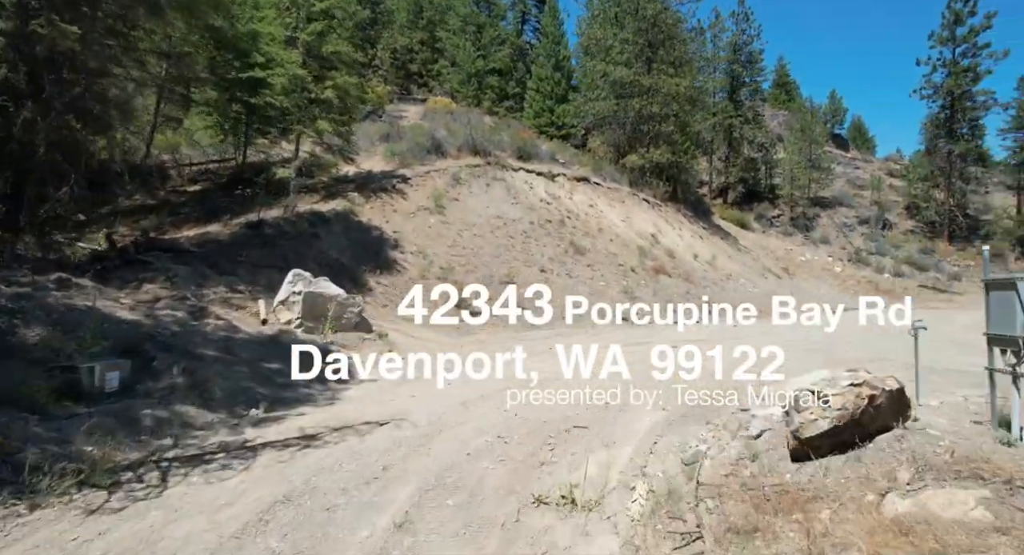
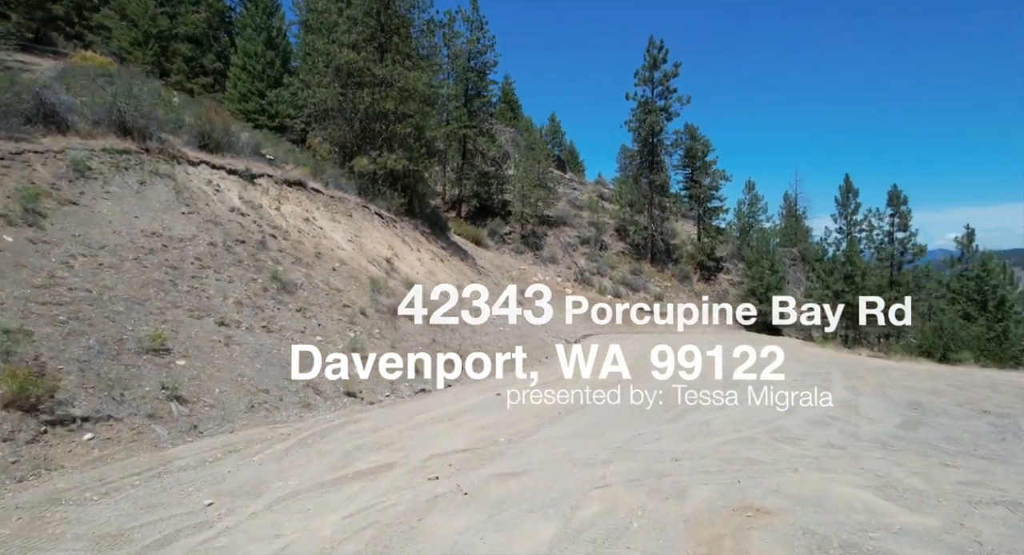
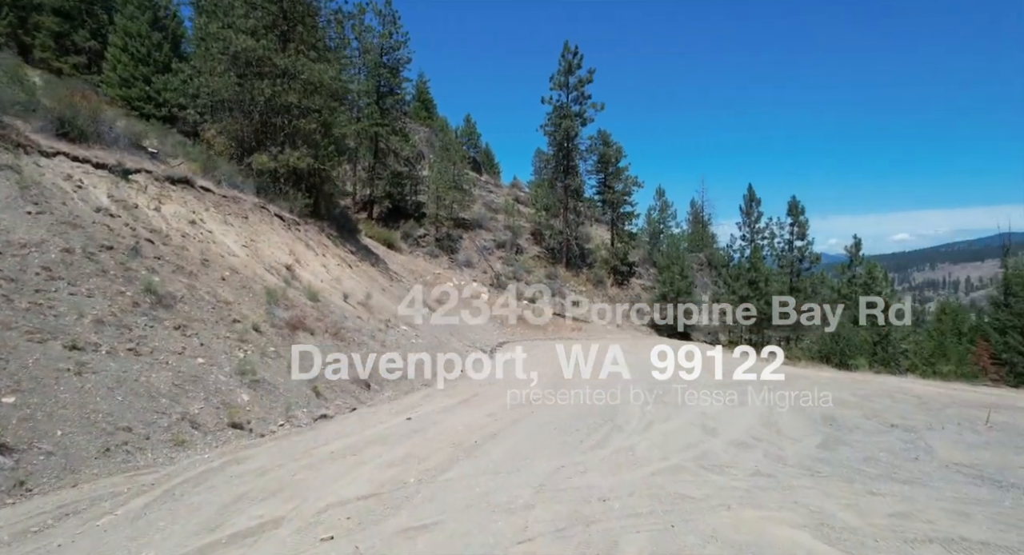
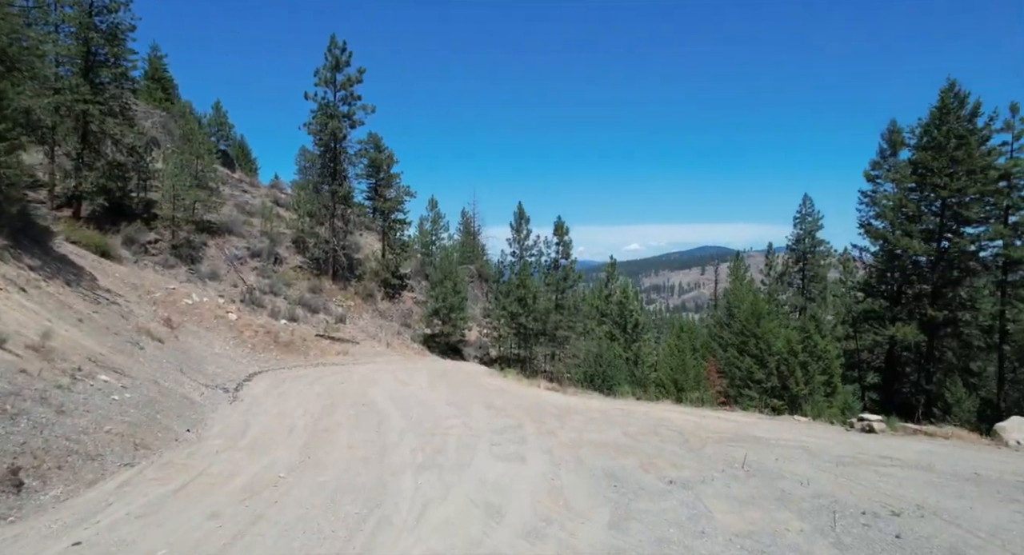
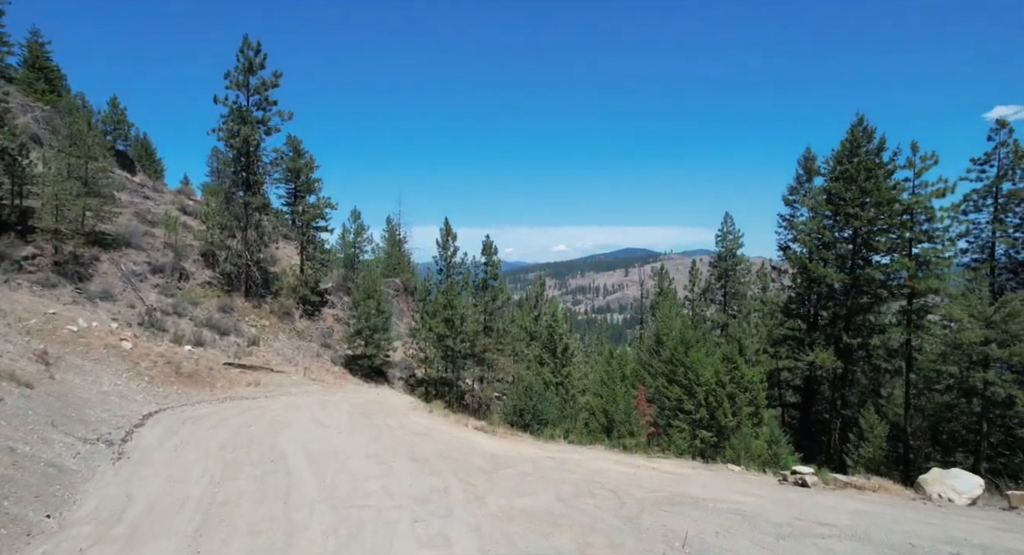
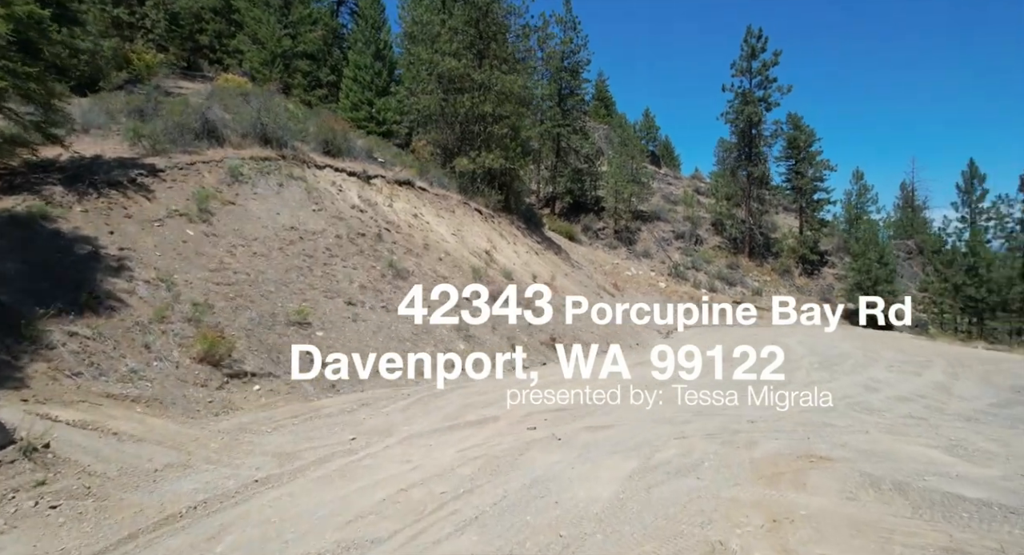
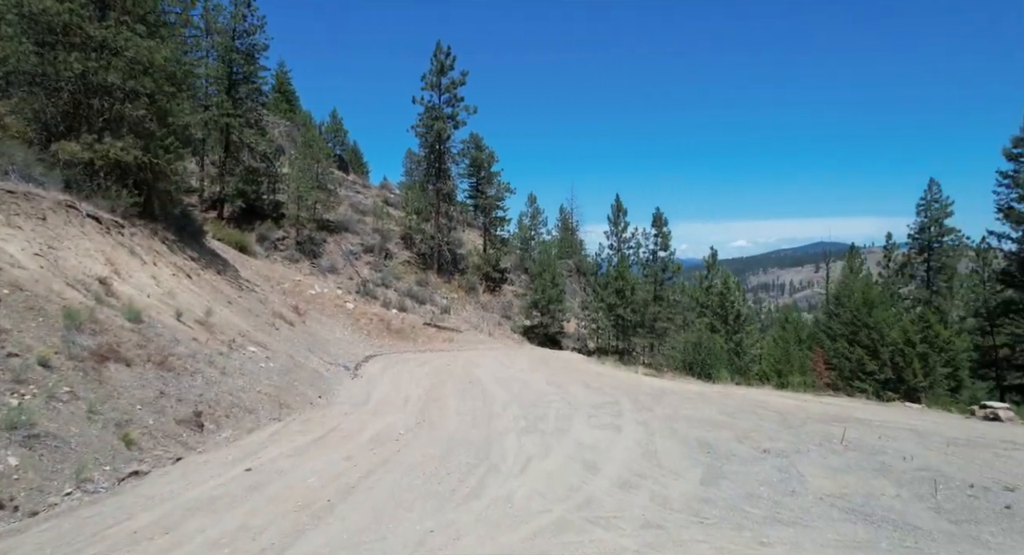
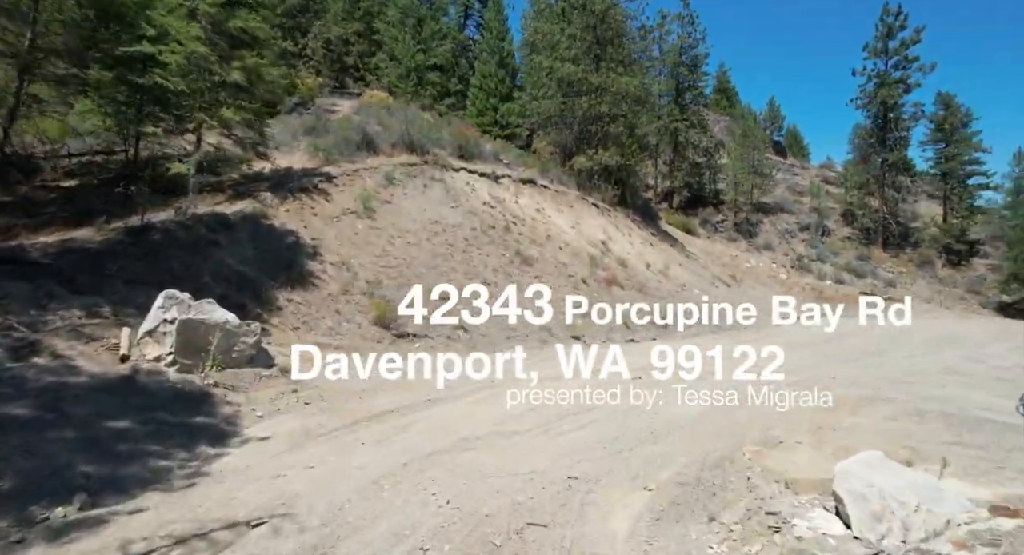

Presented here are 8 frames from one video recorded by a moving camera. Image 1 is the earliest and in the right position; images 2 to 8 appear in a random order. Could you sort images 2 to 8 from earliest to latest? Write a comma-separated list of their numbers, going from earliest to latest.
8, 6, 2, 3, 7, 4, 5
